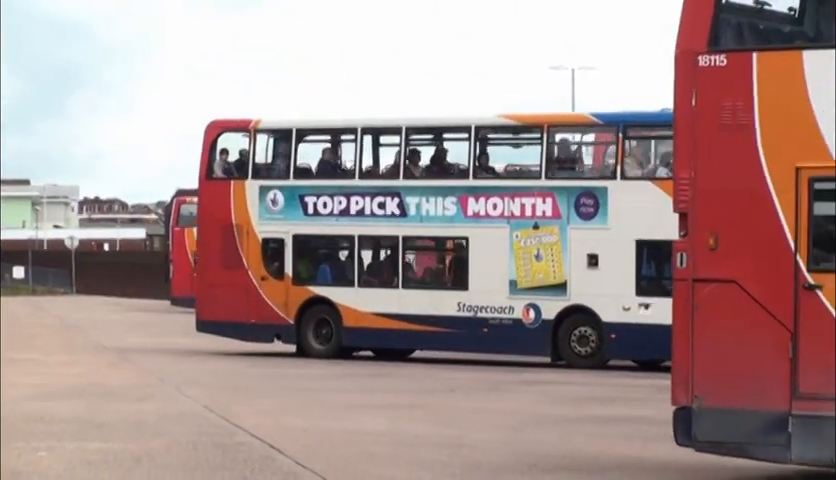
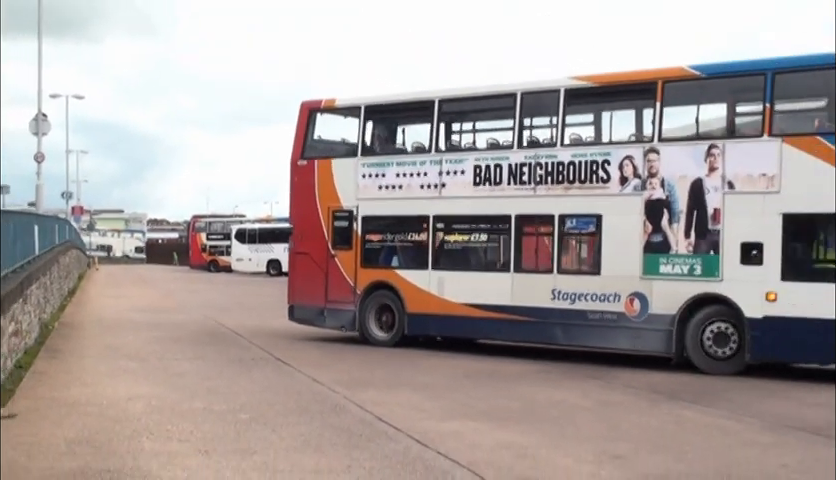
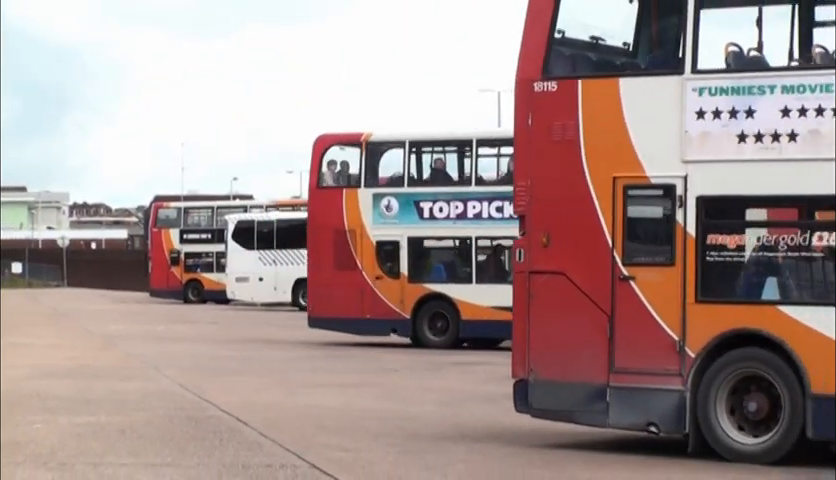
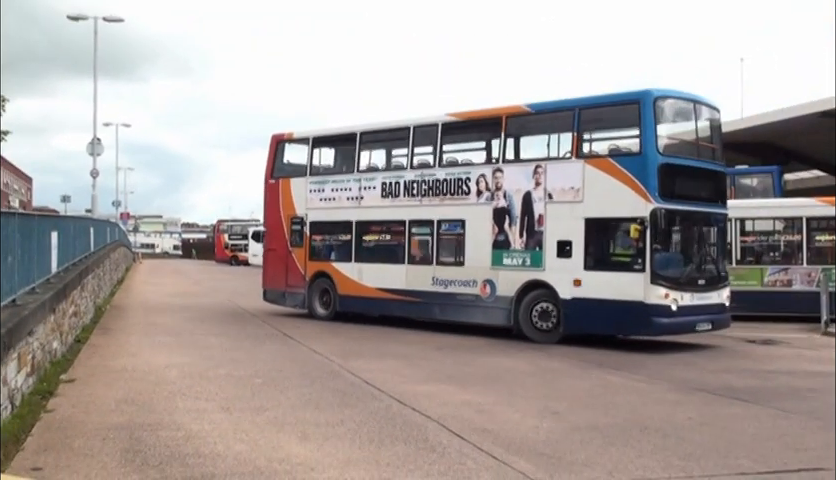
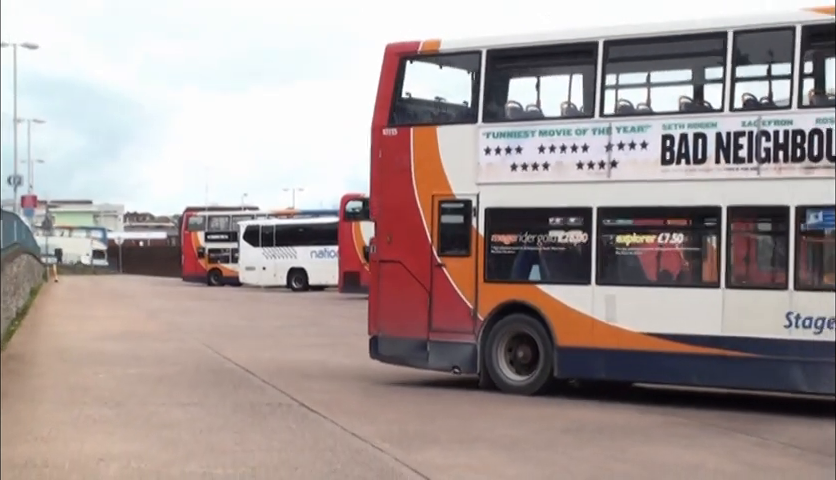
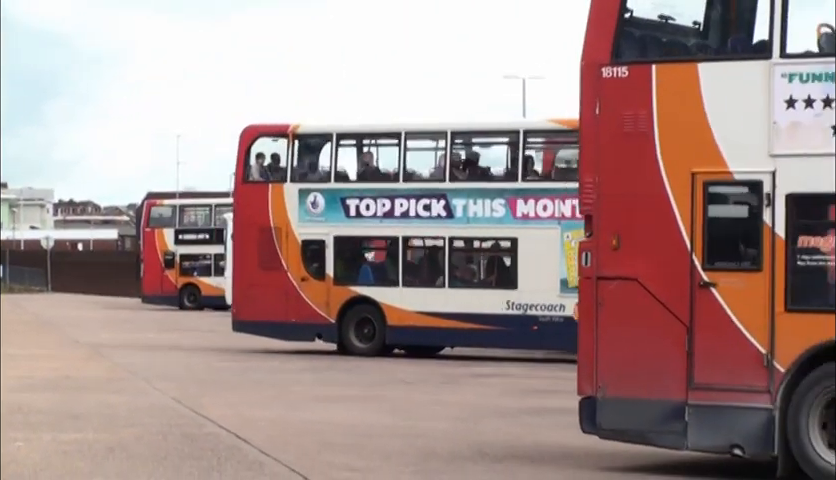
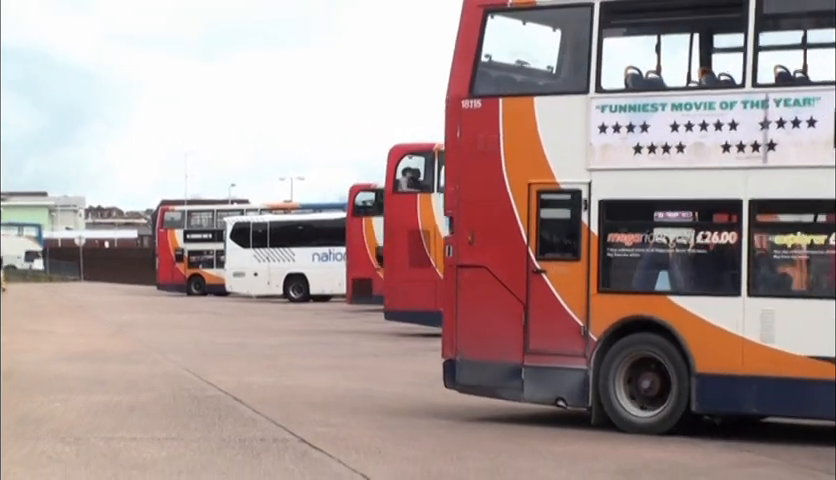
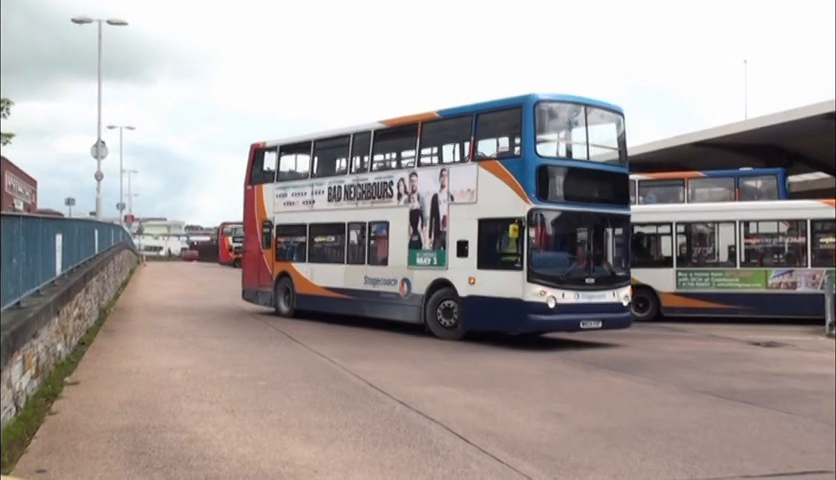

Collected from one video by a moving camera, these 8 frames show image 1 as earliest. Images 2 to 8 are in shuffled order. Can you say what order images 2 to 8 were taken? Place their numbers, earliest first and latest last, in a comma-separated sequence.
6, 3, 7, 5, 2, 4, 8
